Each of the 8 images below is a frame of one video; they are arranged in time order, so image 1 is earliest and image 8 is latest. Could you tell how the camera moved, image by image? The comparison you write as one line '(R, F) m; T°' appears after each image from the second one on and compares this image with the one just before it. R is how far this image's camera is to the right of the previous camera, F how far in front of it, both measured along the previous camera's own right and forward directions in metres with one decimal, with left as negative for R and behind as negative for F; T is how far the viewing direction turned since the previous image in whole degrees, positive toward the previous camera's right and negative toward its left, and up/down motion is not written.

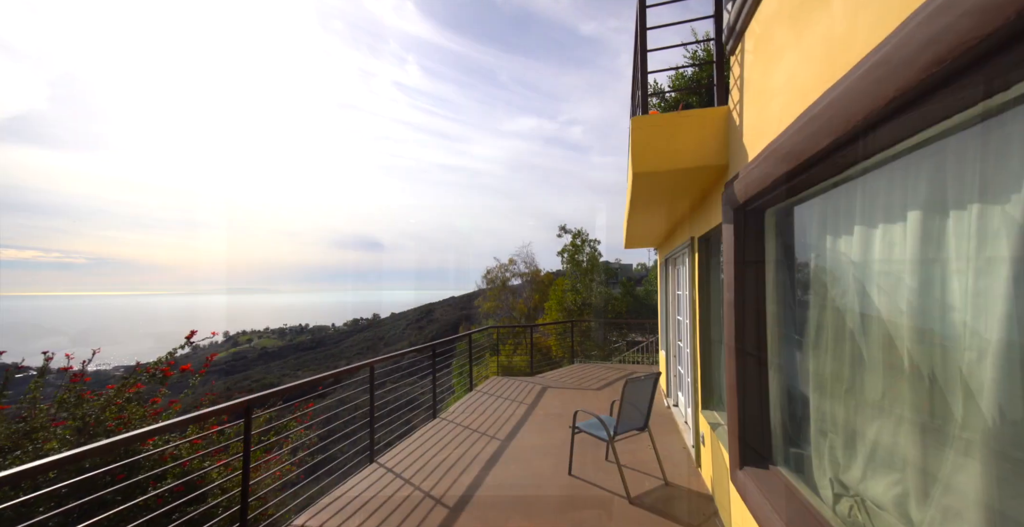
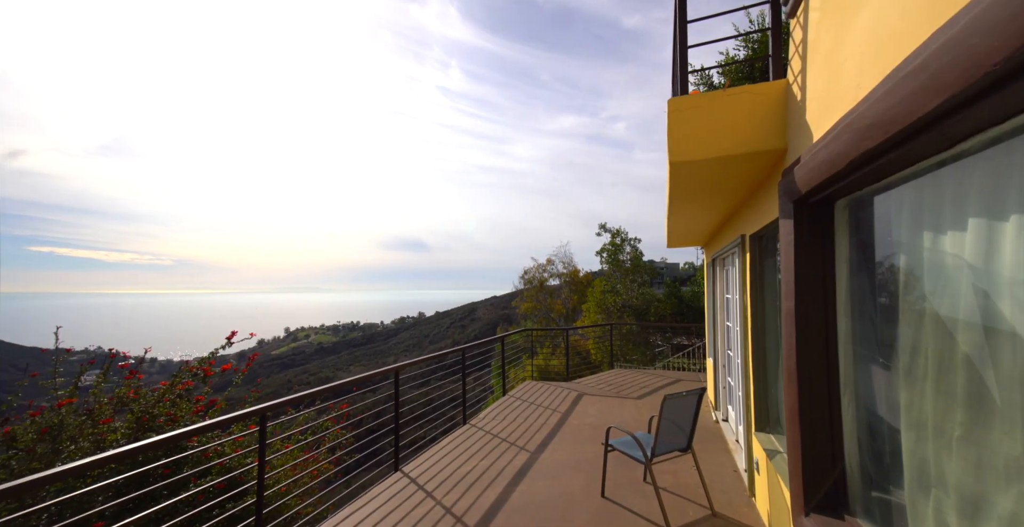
(+0.1, +0.1) m; -6°
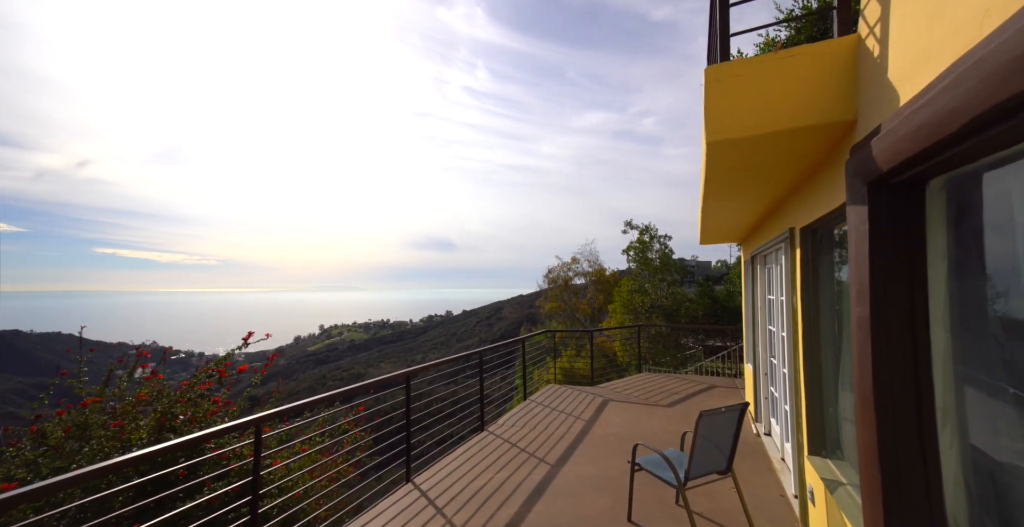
(0.0, +0.1) m; -4°
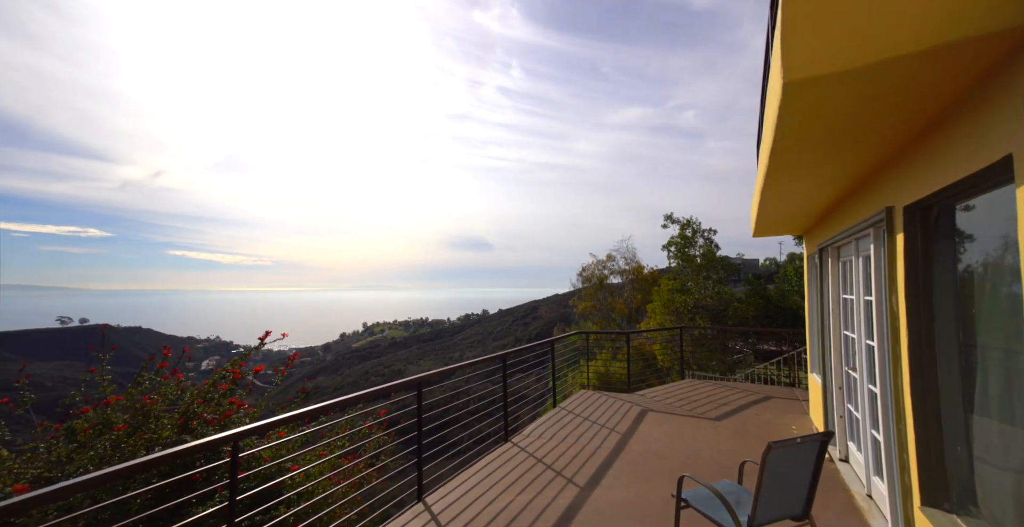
(+0.1, +0.2) m; -5°
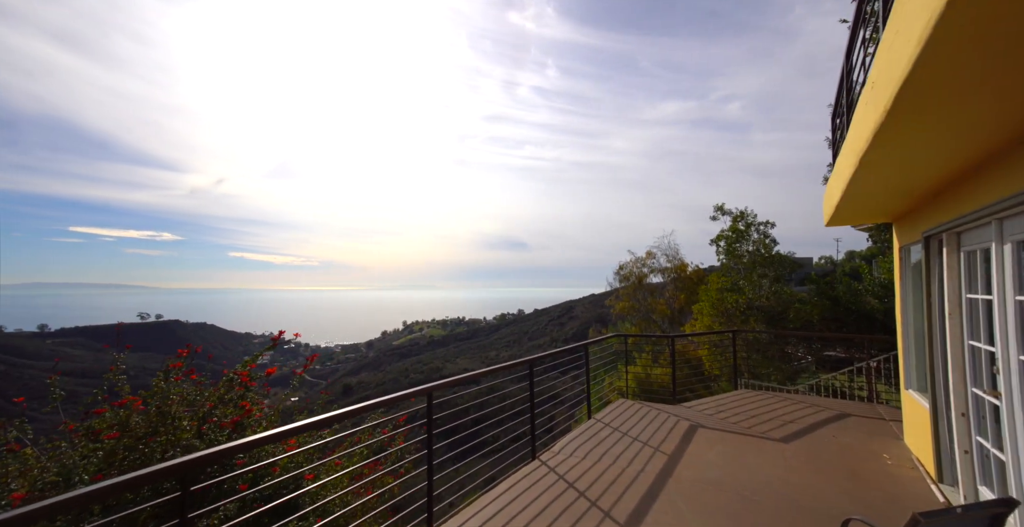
(0.0, +0.3) m; -5°
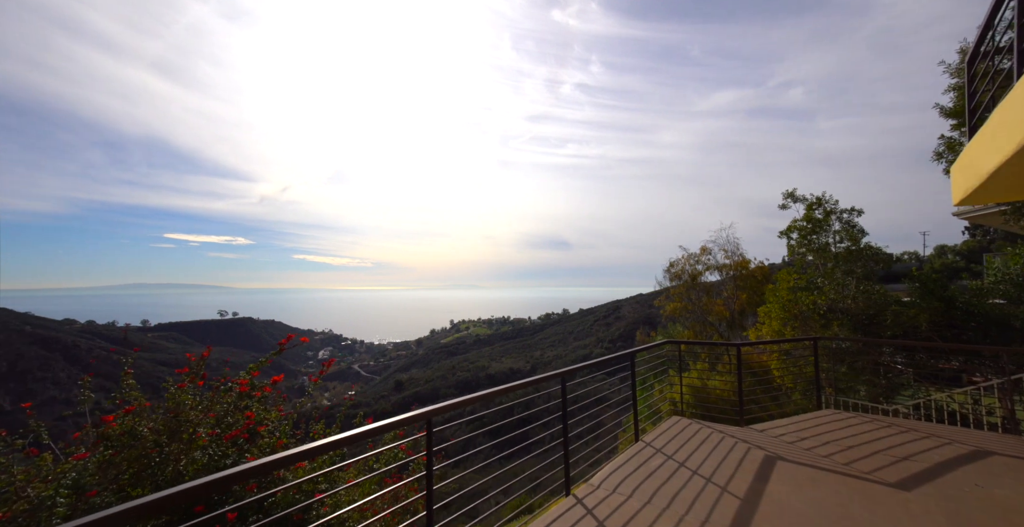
(+0.1, +0.4) m; -7°
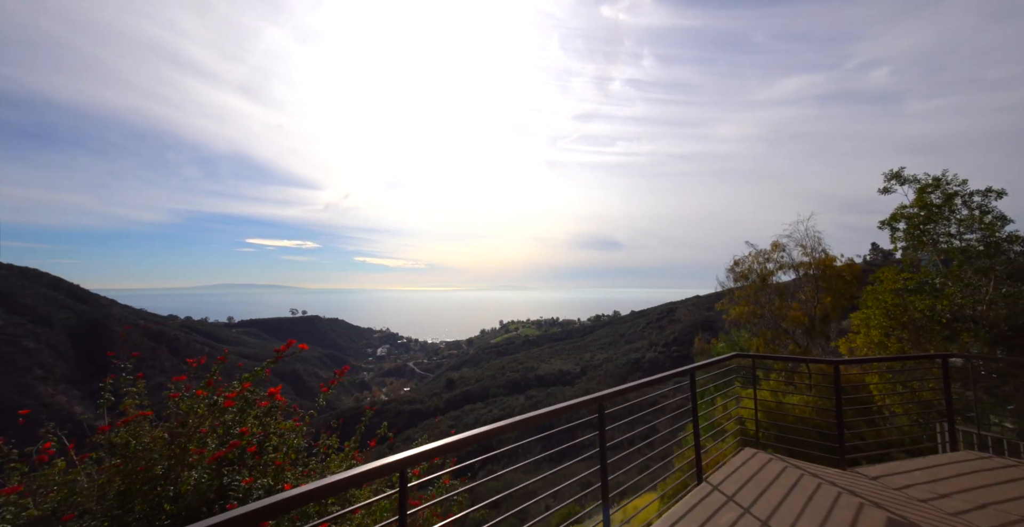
(+0.1, +0.4) m; -7°
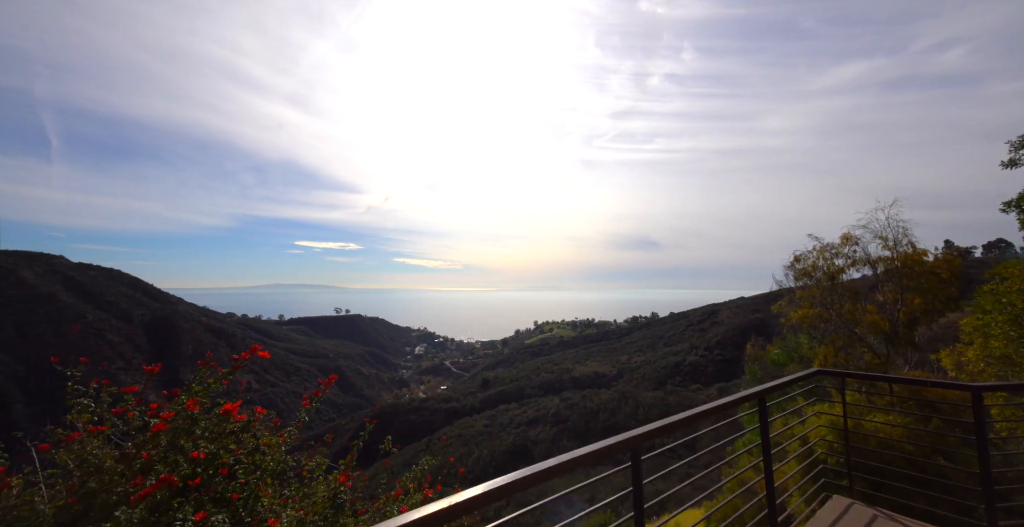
(+0.1, +0.5) m; -5°
